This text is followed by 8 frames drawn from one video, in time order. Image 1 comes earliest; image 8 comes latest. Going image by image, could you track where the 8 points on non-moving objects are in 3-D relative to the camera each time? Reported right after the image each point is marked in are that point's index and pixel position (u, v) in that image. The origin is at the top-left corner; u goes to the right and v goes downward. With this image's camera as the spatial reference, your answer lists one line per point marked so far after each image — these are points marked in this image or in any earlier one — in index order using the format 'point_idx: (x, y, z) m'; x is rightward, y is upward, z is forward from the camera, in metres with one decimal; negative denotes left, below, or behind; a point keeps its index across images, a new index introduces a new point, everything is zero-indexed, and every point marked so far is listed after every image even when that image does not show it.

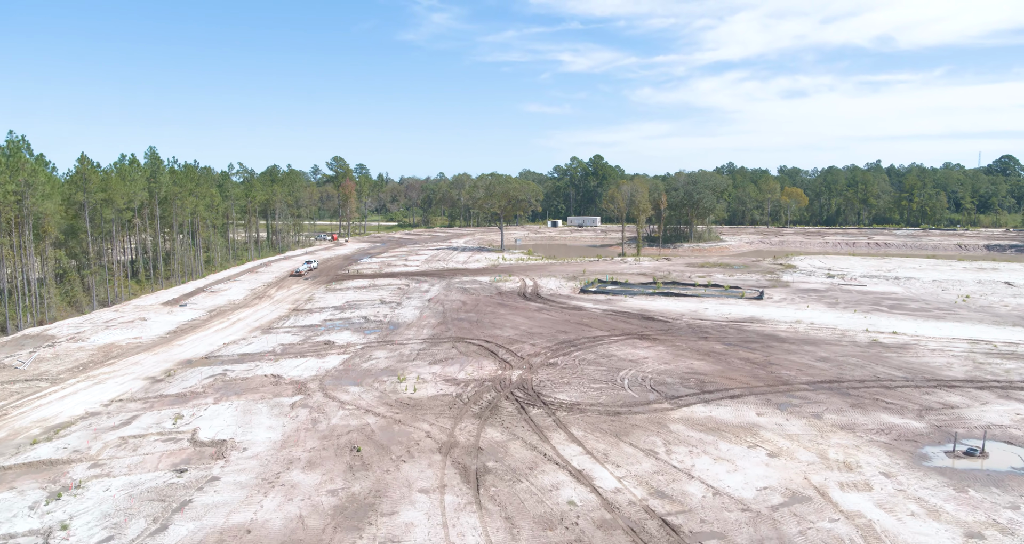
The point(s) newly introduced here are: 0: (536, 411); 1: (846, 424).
0: (+0.6, -3.2, +18.0) m
1: (+7.4, -3.3, +17.2) m
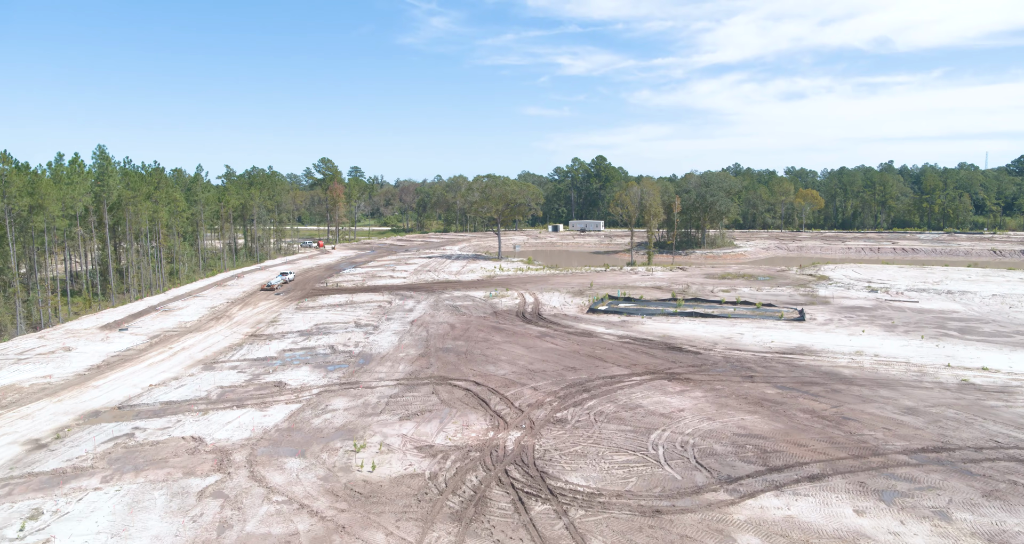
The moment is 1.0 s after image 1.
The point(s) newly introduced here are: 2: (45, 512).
0: (+0.5, -3.8, +12.7) m
1: (+7.3, -3.9, +11.9) m
2: (-7.8, -4.0, +13.1) m
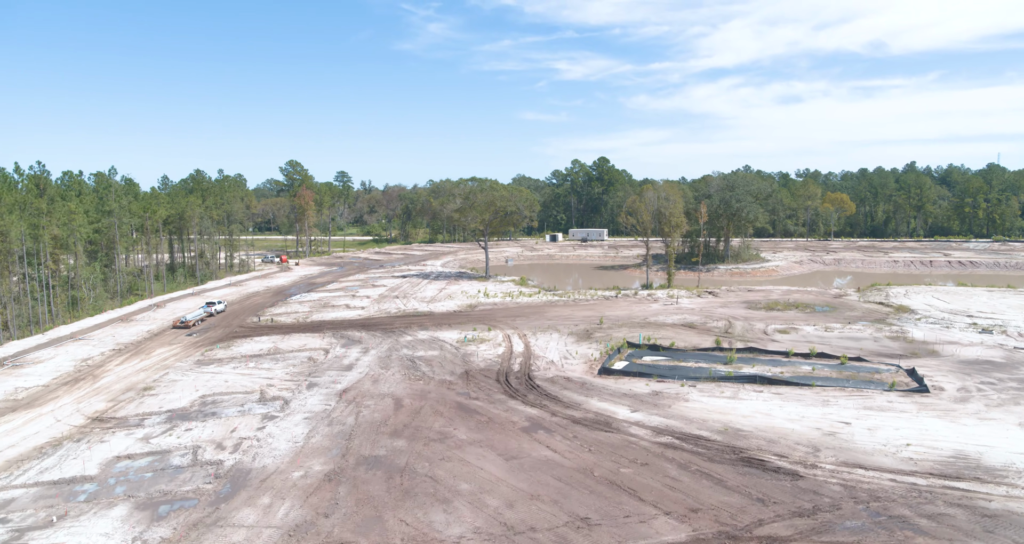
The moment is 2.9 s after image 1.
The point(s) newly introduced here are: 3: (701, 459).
0: (-0.1, -5.0, +2.7) m
1: (+6.7, -5.0, +1.9) m
2: (-8.4, -5.2, +3.1) m
3: (+3.7, -3.6, +15.2) m
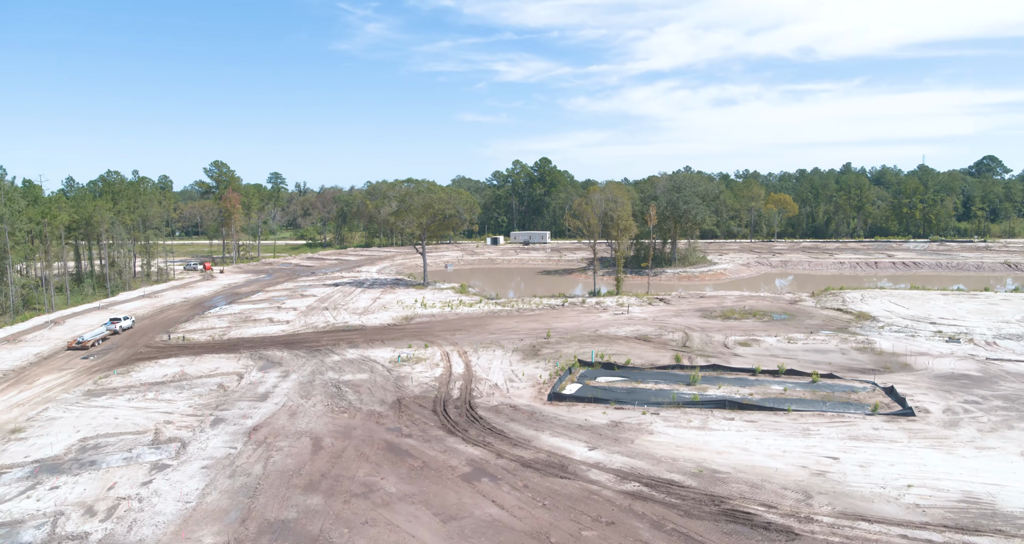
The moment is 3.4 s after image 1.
0: (-0.1, -5.3, 0.0) m
1: (+6.7, -5.3, -0.3) m
2: (-8.5, -5.6, -0.2) m
3: (+2.7, -4.0, +12.8) m
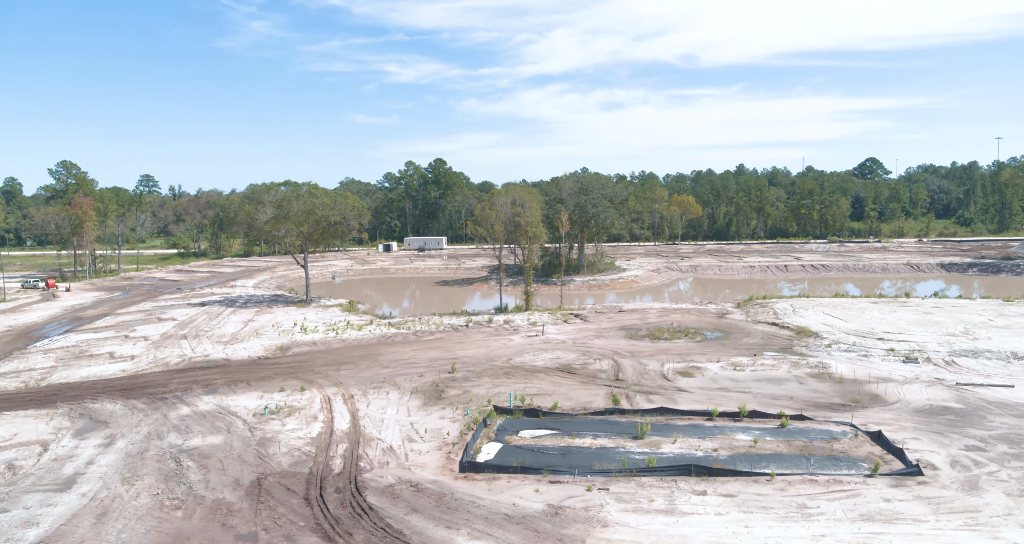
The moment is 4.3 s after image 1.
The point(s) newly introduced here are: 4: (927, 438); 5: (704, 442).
0: (+0.7, -5.8, -4.8) m
1: (+7.5, -5.7, -4.2) m
2: (-7.5, -6.3, -6.1) m
3: (+1.7, -4.5, +8.3) m
4: (+9.0, -3.5, +16.9) m
5: (+4.1, -3.6, +16.5) m
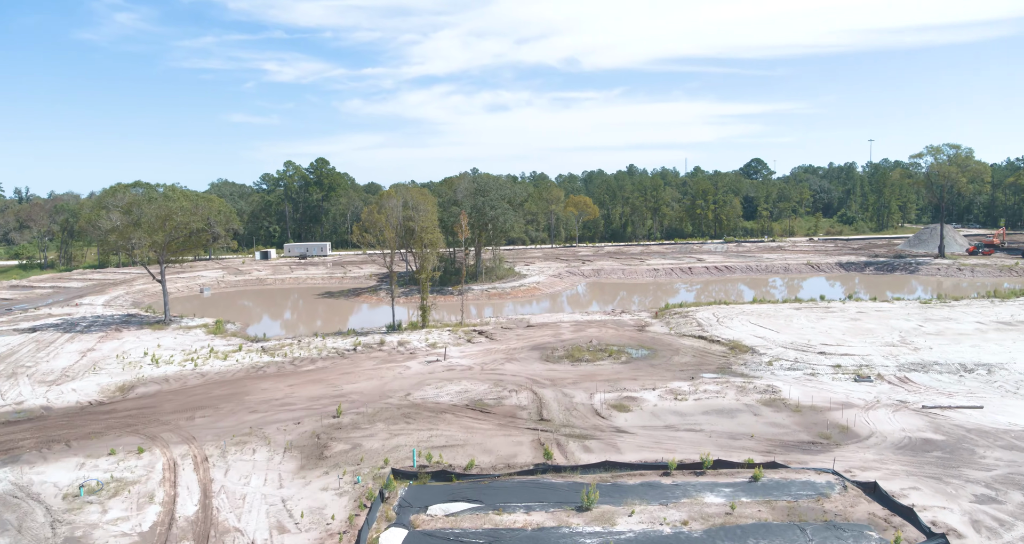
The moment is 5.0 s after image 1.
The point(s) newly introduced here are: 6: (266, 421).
0: (+2.3, -6.2, -8.7) m
1: (+8.9, -5.9, -7.1) m
2: (-5.7, -6.8, -11.2) m
3: (+1.5, -4.9, +4.4) m
4: (+7.4, -3.8, +13.9) m
5: (+2.6, -3.9, +12.9) m
6: (-6.0, -3.6, +19.0) m
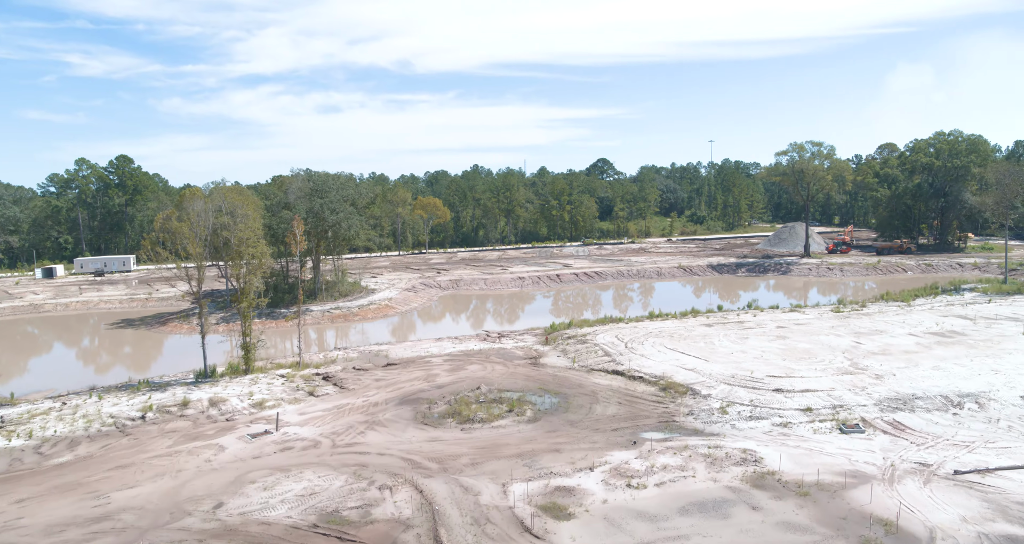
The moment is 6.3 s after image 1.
0: (+6.1, -6.5, -14.7) m
1: (+12.3, -6.0, -11.8) m
2: (-1.1, -7.4, -18.7) m
3: (+2.6, -5.3, -2.1) m
4: (+6.4, -4.1, +8.5) m
5: (+1.9, -4.4, +6.5) m
6: (-7.7, -4.4, +10.7) m
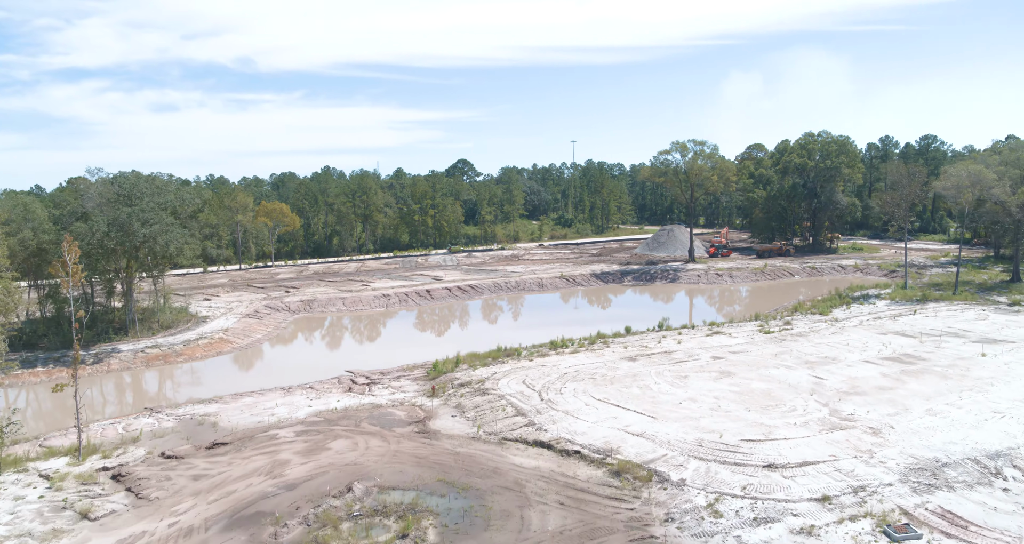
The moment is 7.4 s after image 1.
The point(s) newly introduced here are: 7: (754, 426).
0: (+10.5, -6.9, -19.3) m
1: (+16.0, -6.3, -15.3) m
2: (+4.2, -7.9, -24.6) m
3: (+4.7, -5.9, -7.5) m
4: (+6.5, -4.7, +3.6) m
5: (+2.4, -5.0, +0.8) m
6: (-7.8, -5.3, +3.2) m
7: (+4.9, -3.1, +16.3) m
